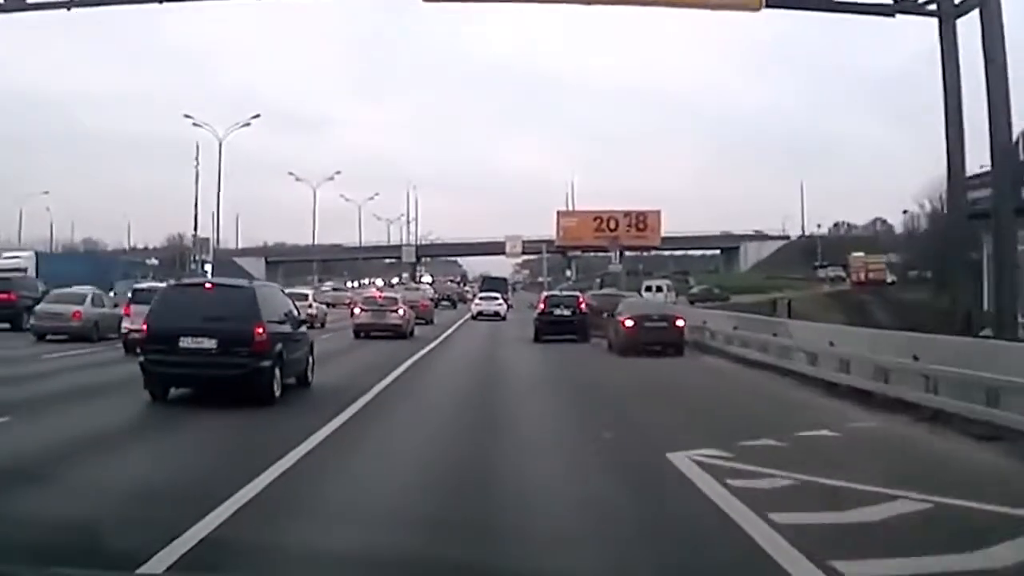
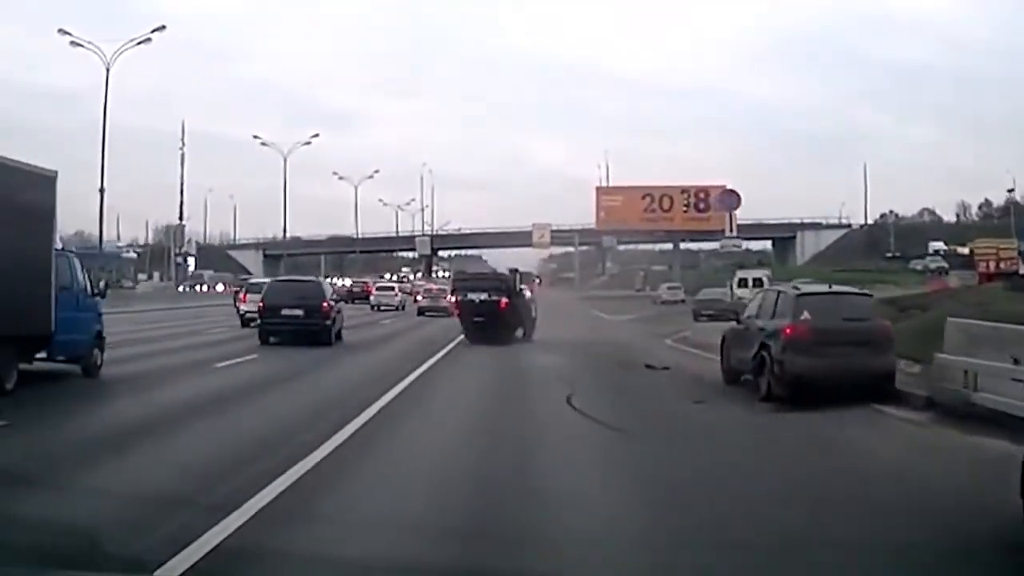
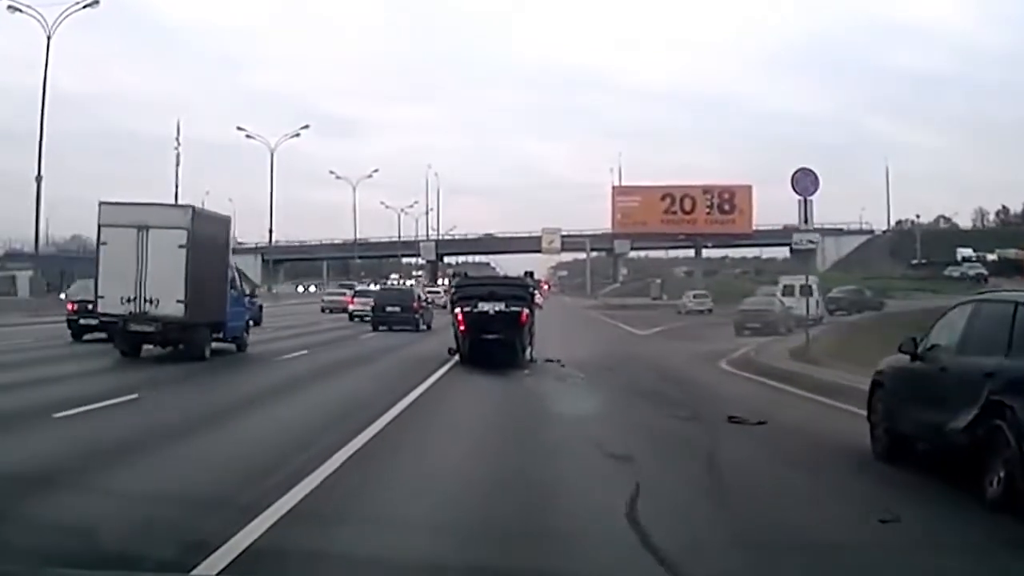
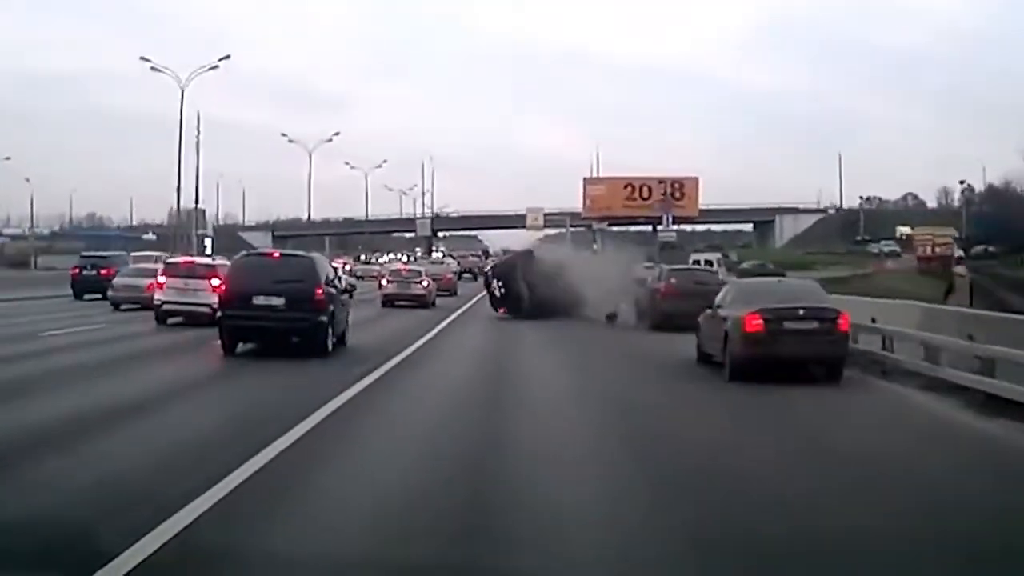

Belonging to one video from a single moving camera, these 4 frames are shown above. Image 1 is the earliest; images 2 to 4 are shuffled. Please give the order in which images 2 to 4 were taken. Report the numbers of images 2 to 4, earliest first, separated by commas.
4, 2, 3
